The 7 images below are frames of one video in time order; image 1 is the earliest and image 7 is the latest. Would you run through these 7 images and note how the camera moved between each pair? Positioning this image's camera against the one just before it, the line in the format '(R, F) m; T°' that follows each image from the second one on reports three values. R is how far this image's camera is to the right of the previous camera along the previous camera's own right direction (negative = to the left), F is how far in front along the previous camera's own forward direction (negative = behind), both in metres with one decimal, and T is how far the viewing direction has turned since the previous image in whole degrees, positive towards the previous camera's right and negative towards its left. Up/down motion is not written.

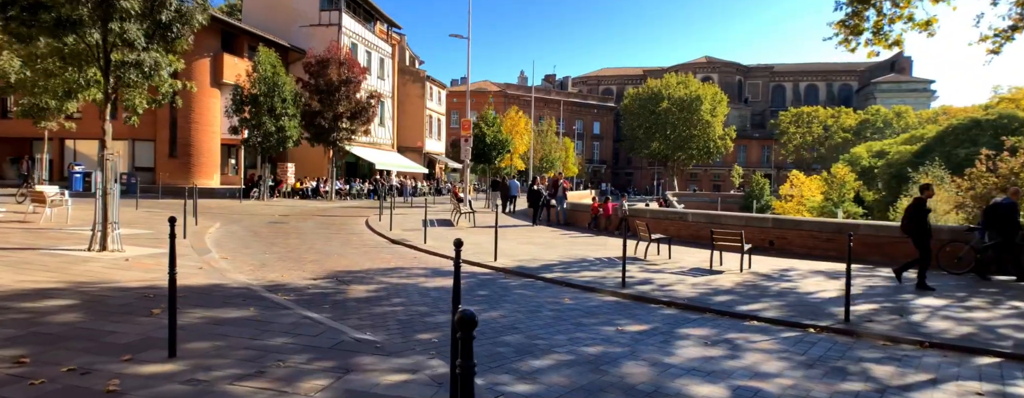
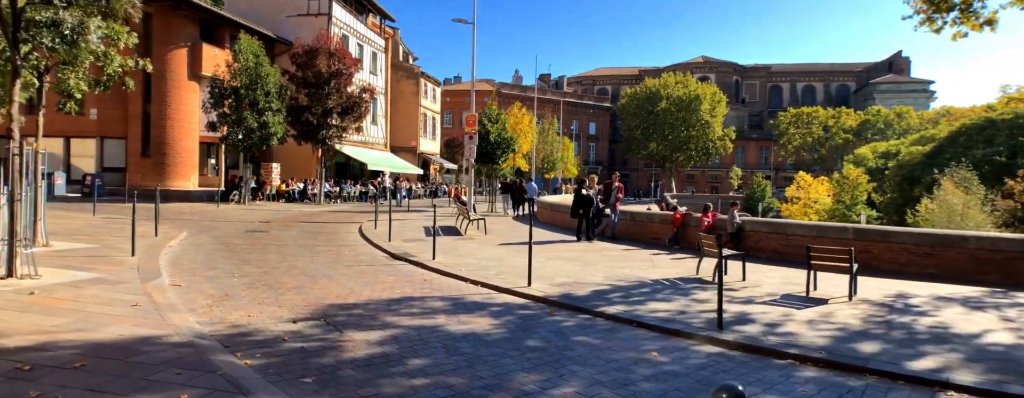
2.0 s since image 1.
(-0.7, +2.6) m; +1°
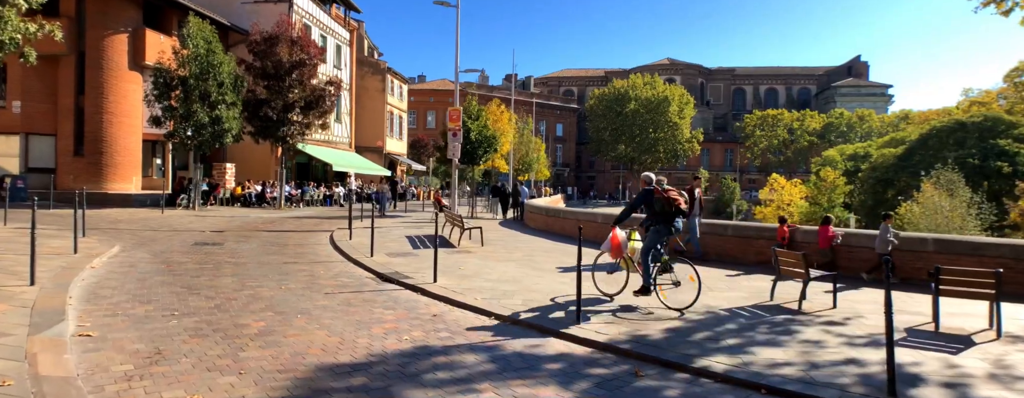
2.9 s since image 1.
(-0.9, +2.4) m; +4°
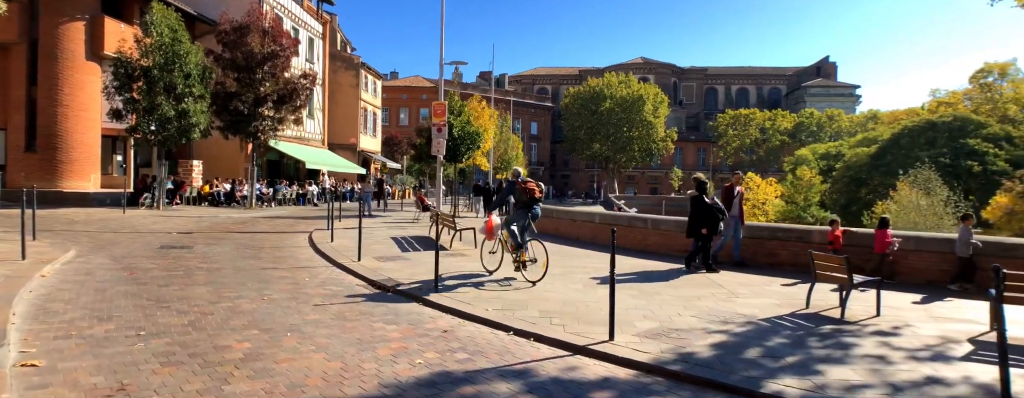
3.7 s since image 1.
(-0.5, +0.9) m; +3°
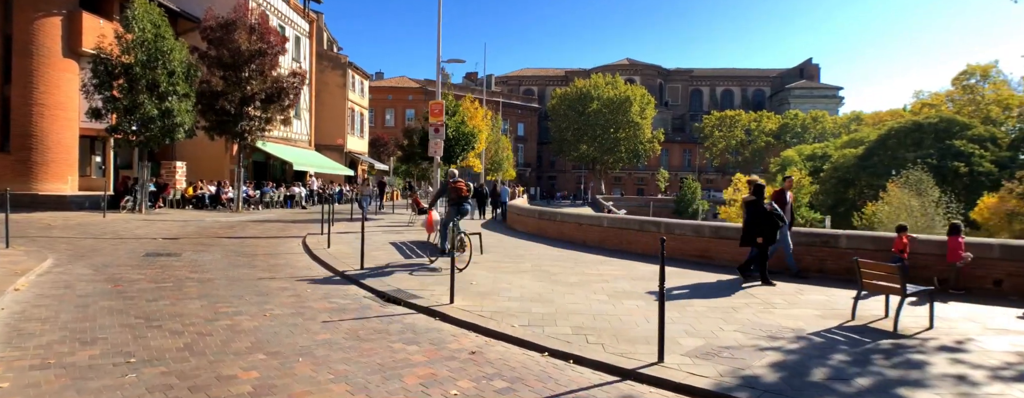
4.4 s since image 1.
(-0.5, +0.6) m; +1°
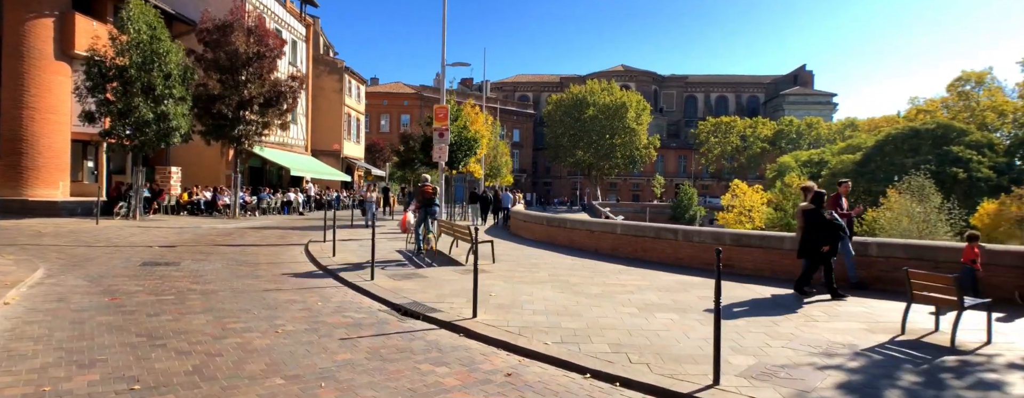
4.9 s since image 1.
(-0.4, +0.5) m; +1°
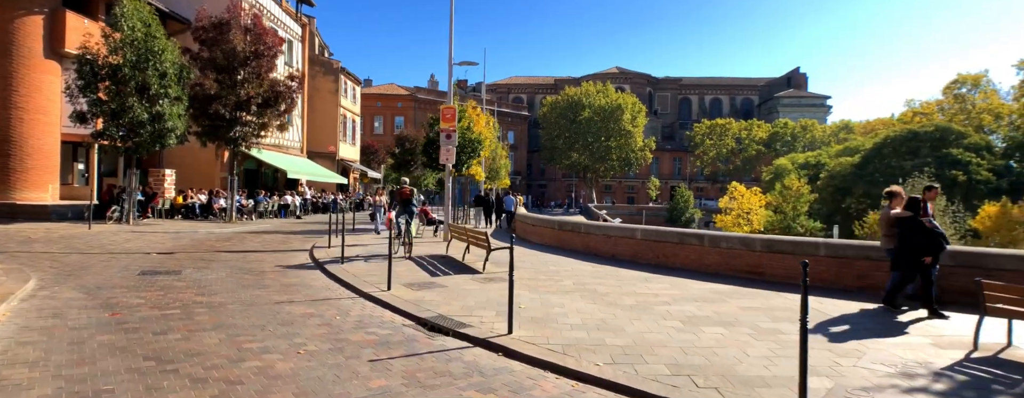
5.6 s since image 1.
(-0.5, +0.6) m; +1°
